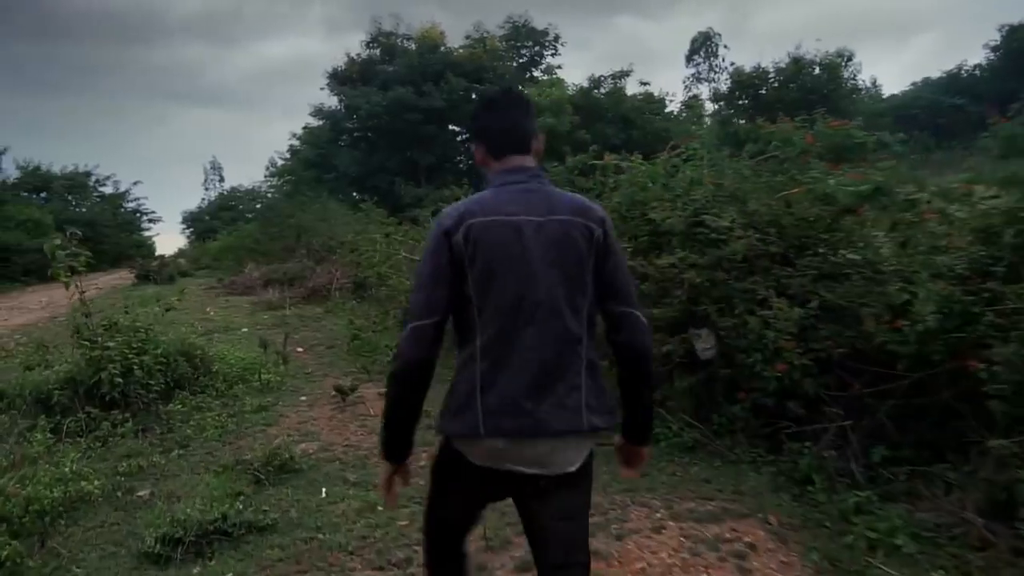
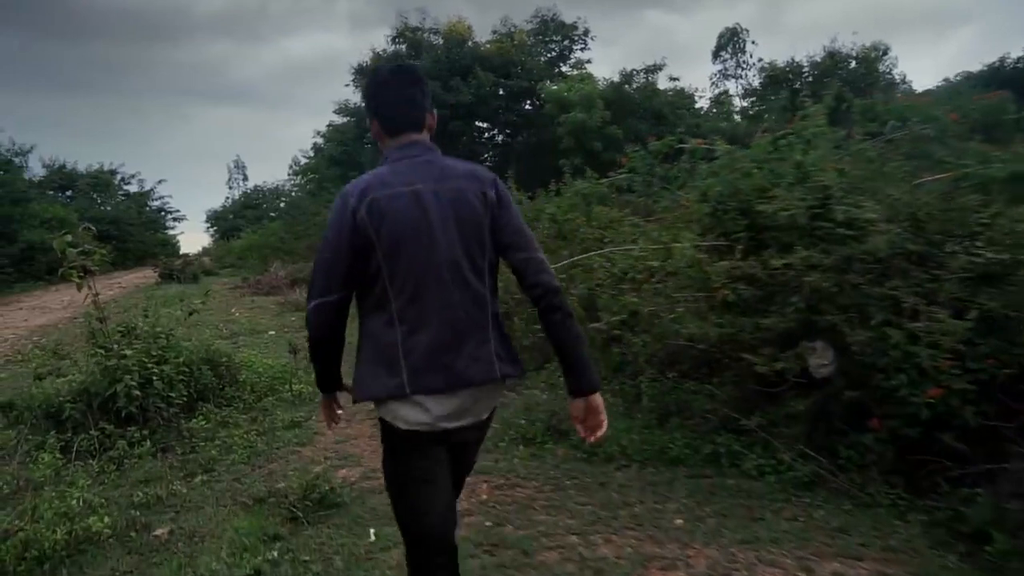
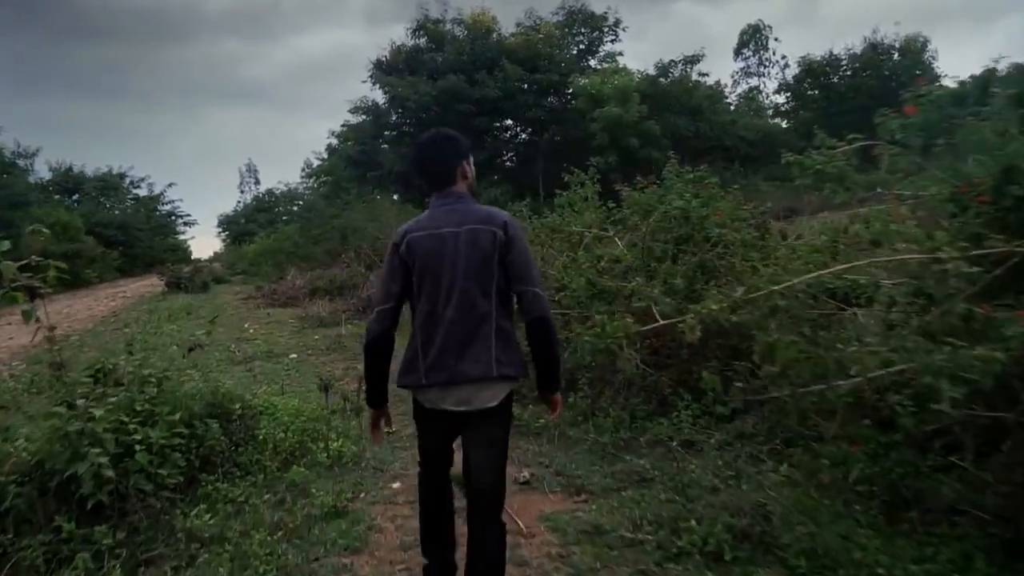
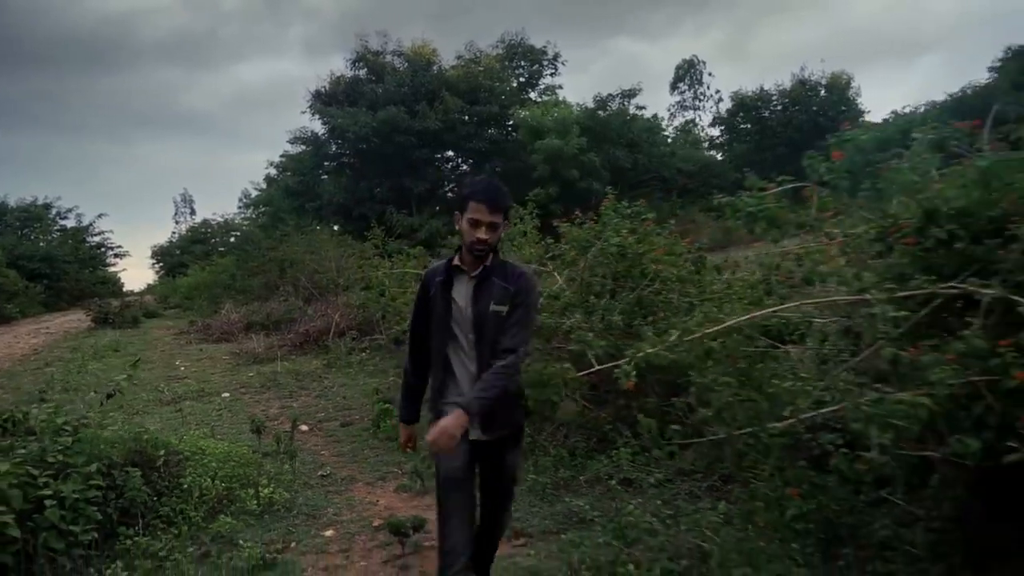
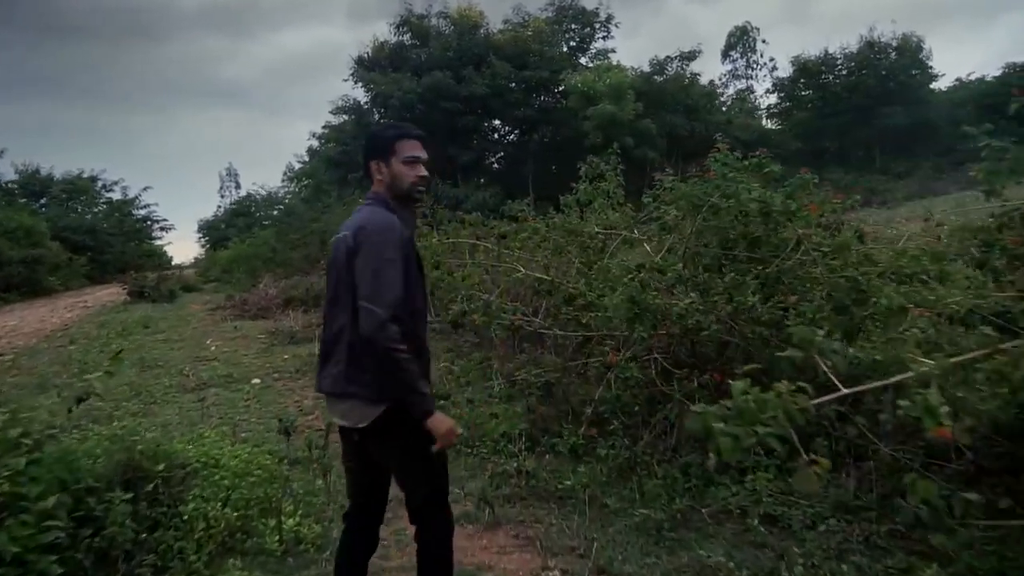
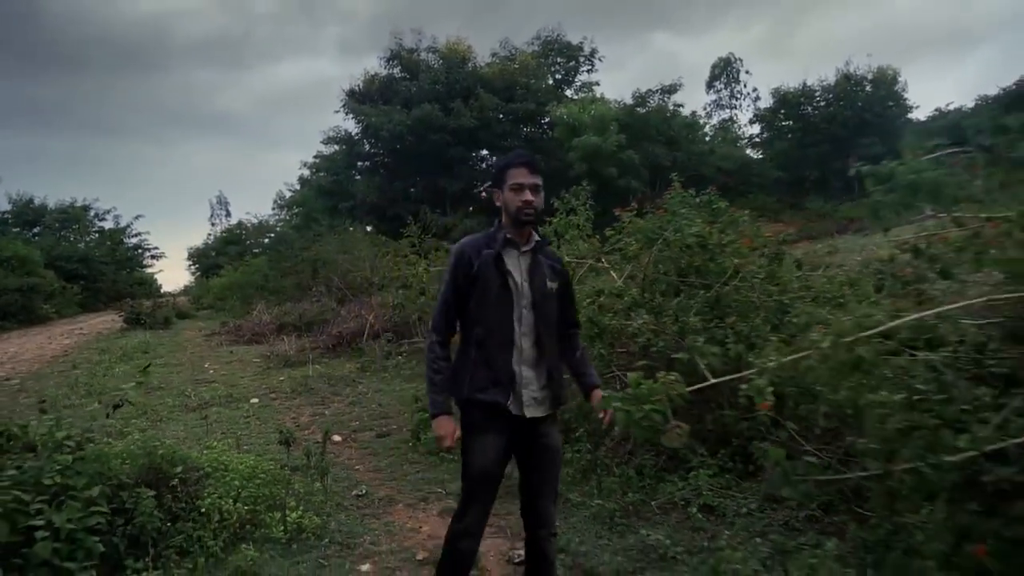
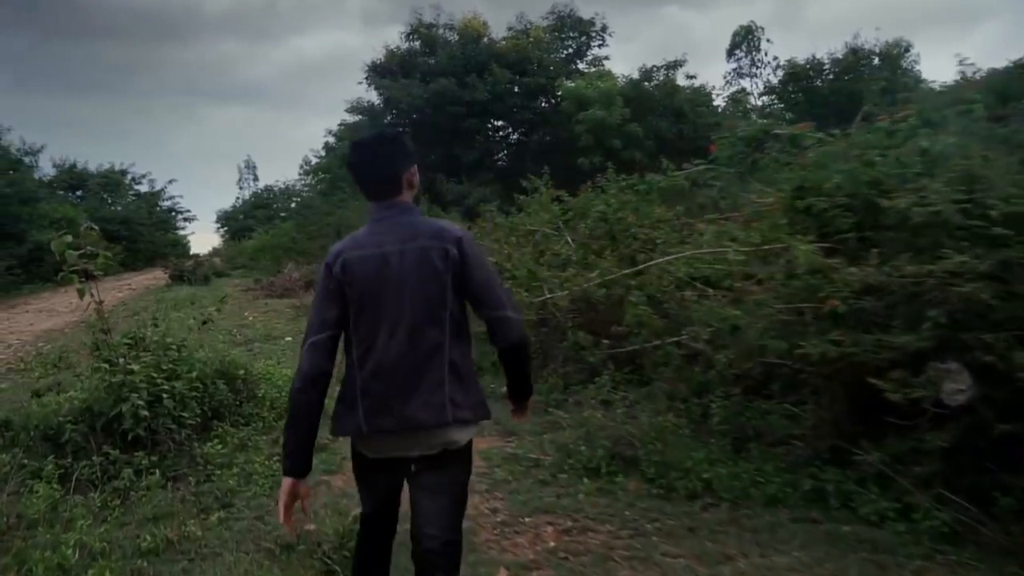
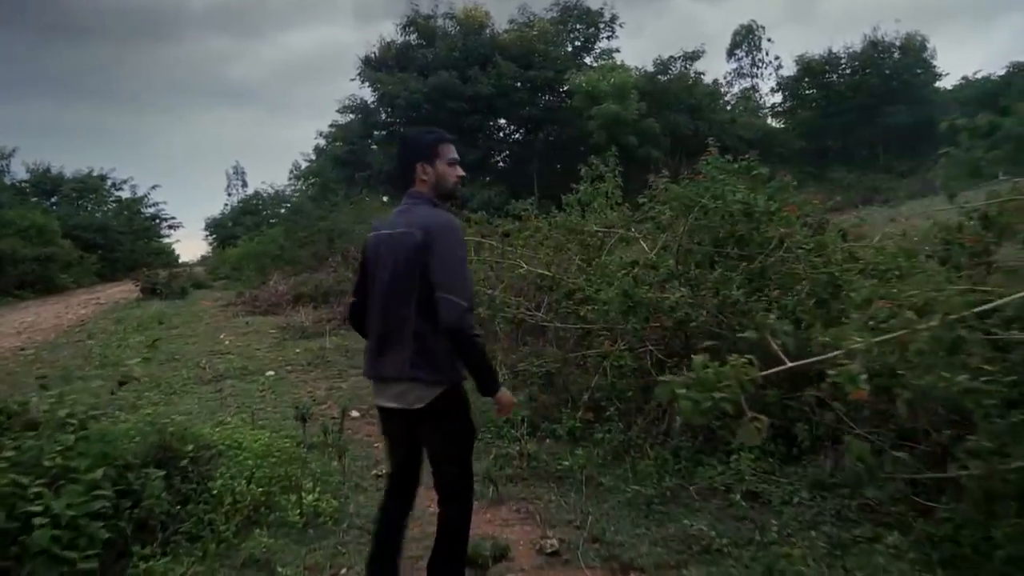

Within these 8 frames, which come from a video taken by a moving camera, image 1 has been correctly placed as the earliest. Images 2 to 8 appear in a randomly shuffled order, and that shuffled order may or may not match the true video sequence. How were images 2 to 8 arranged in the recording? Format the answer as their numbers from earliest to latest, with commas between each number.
2, 7, 3, 8, 5, 6, 4
